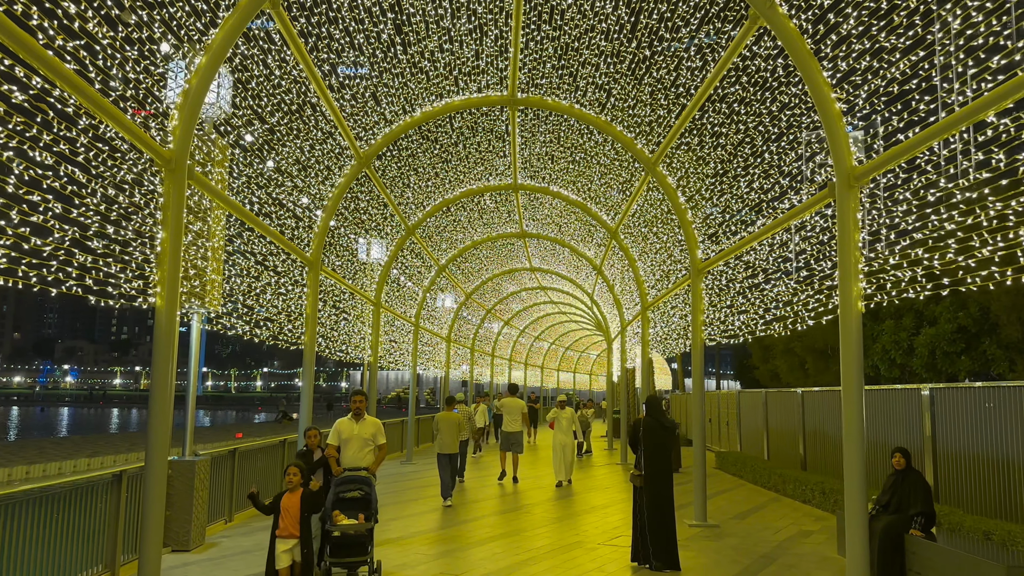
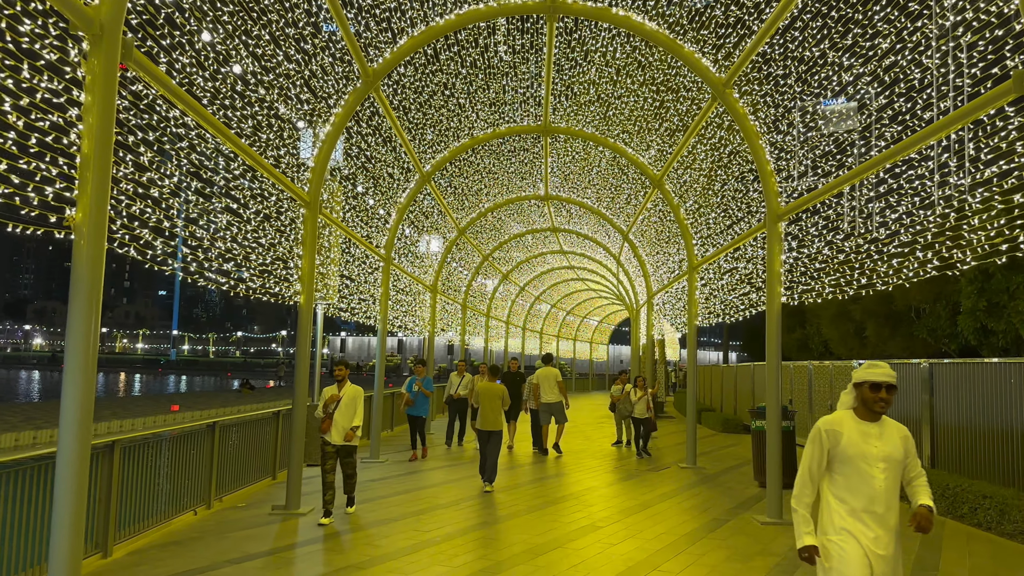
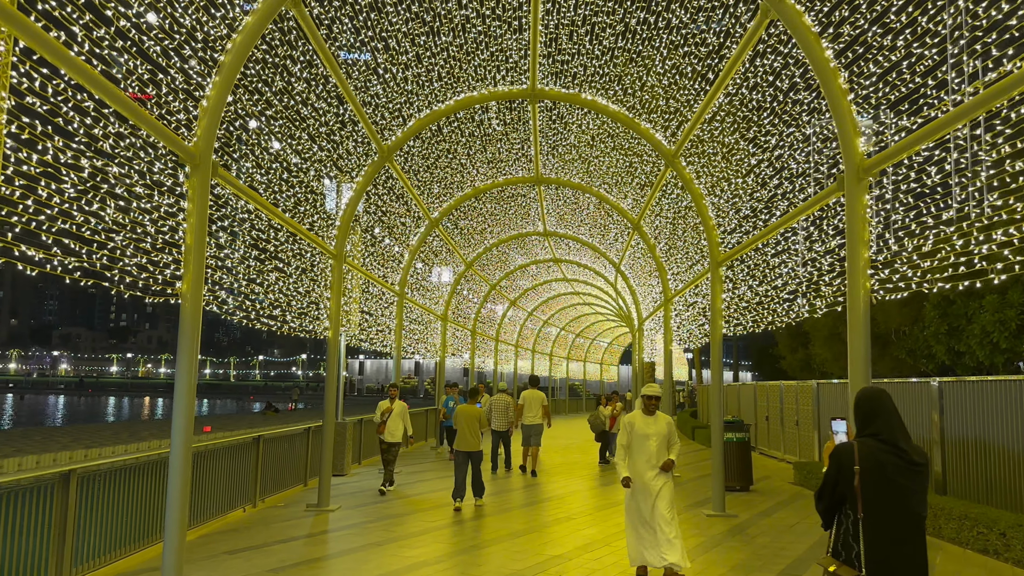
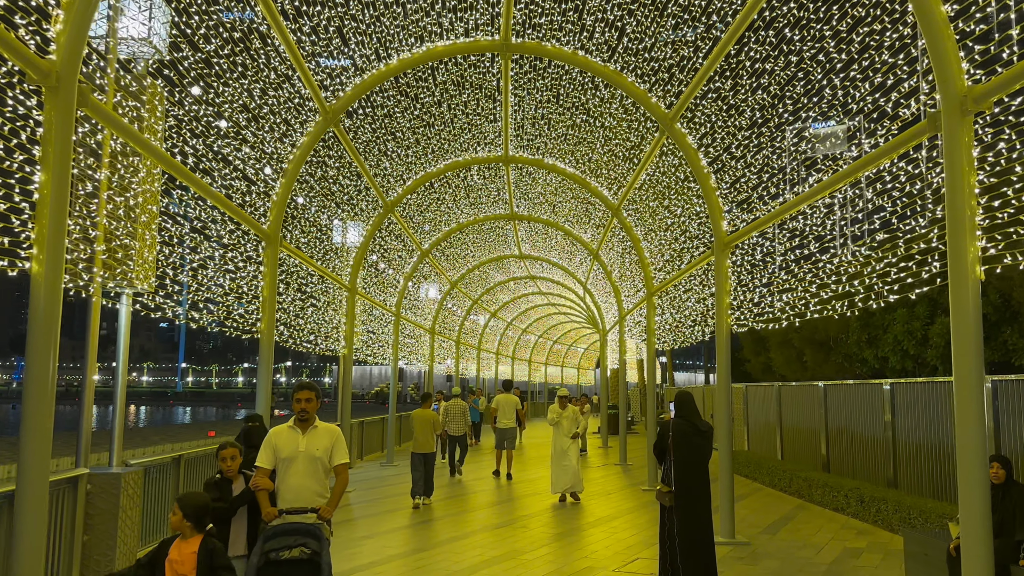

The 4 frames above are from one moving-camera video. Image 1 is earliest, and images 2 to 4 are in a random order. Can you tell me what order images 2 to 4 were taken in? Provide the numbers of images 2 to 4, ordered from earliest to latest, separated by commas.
4, 3, 2
